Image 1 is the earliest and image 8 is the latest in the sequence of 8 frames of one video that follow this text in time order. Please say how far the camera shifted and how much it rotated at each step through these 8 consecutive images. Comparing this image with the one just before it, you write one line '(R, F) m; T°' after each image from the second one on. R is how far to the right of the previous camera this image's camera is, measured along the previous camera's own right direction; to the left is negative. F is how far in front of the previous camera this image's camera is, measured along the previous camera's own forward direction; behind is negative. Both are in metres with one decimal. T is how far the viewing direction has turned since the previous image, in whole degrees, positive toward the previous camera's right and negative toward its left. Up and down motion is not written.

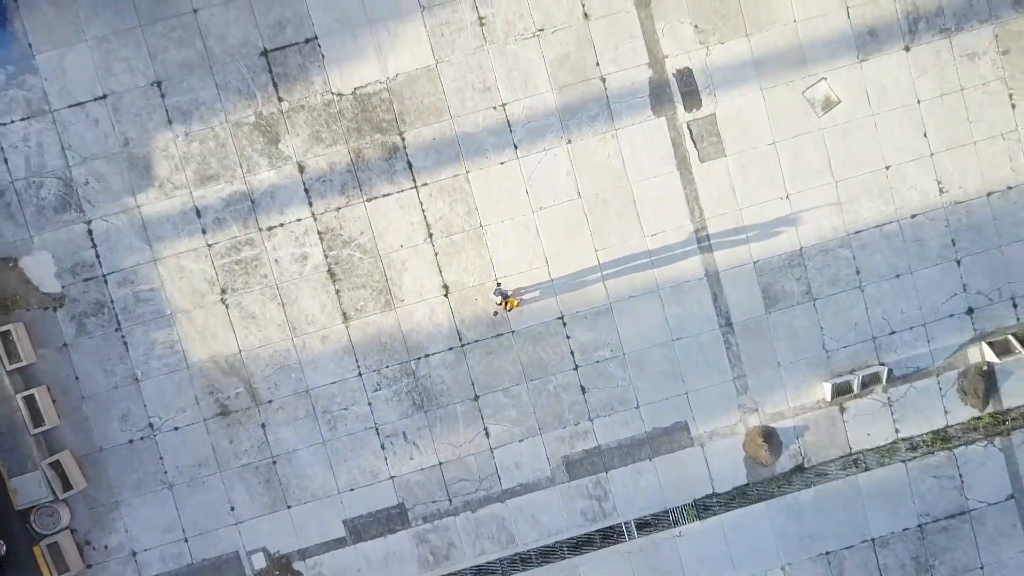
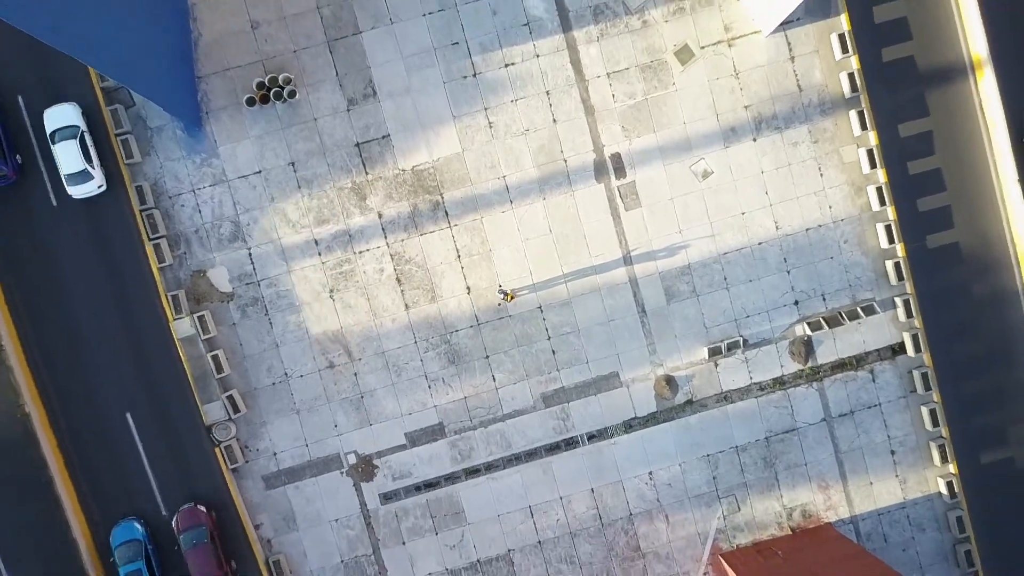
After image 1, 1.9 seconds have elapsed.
(-0.1, -6.1) m; +1°
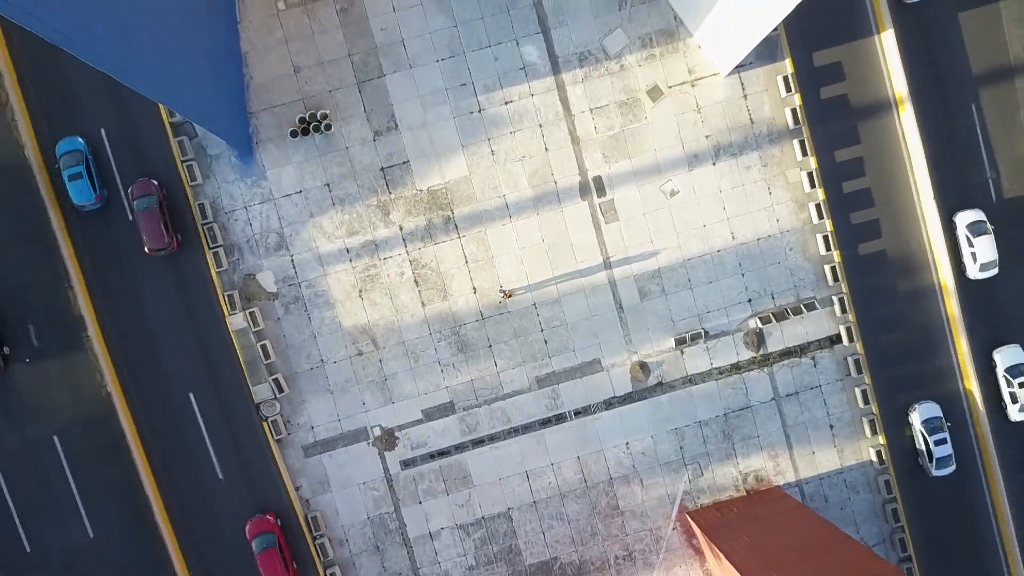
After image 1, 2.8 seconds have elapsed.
(0.0, -3.1) m; 0°
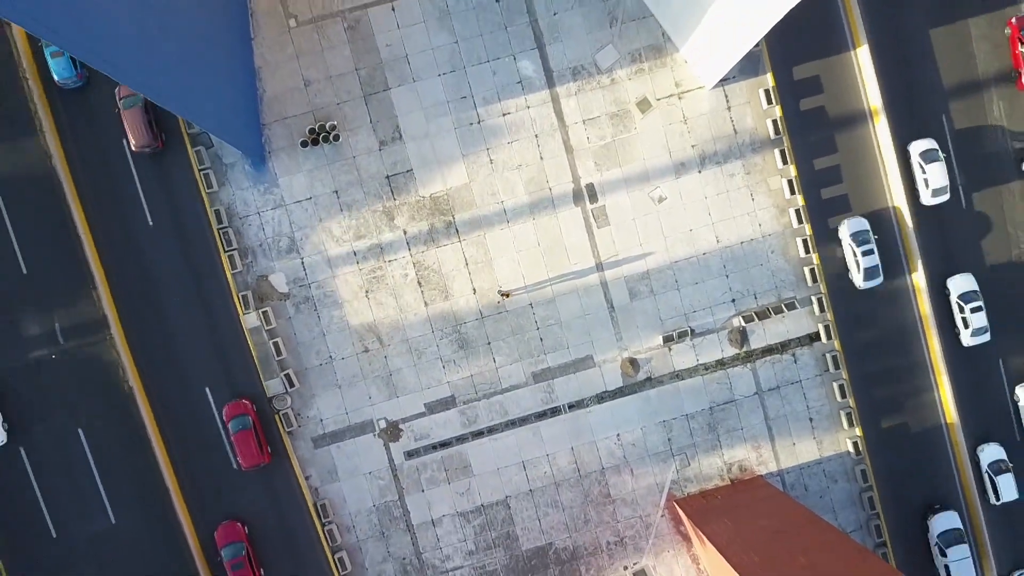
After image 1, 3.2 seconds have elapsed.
(0.0, -1.2) m; 0°
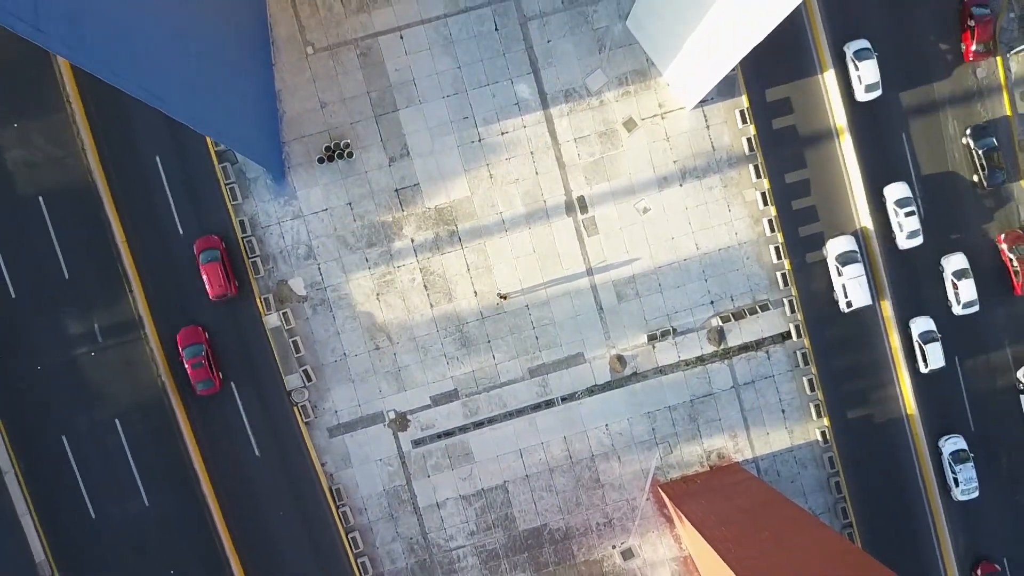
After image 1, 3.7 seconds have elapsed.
(0.0, -2.0) m; 0°
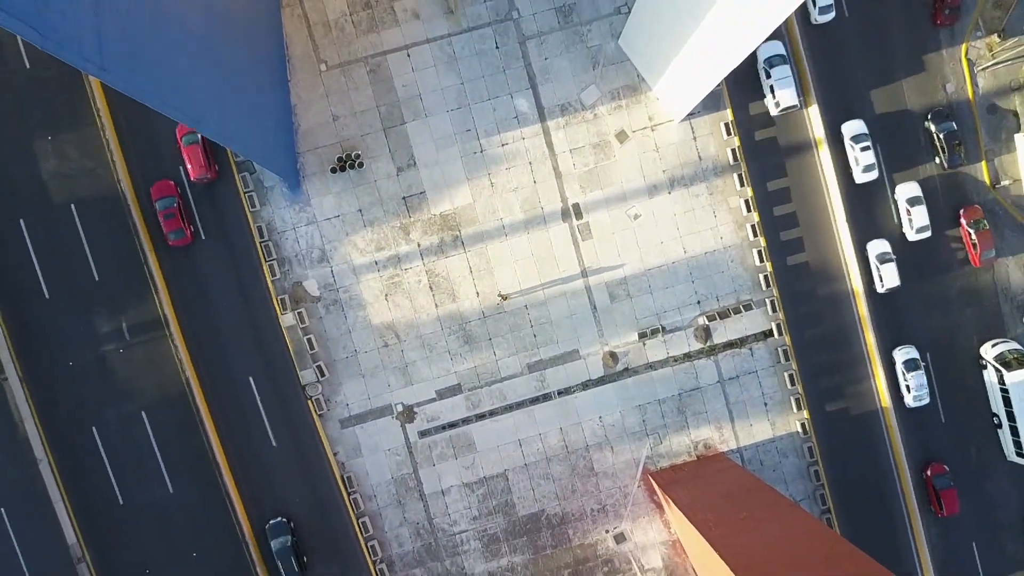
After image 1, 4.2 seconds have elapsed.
(0.0, -1.6) m; 0°
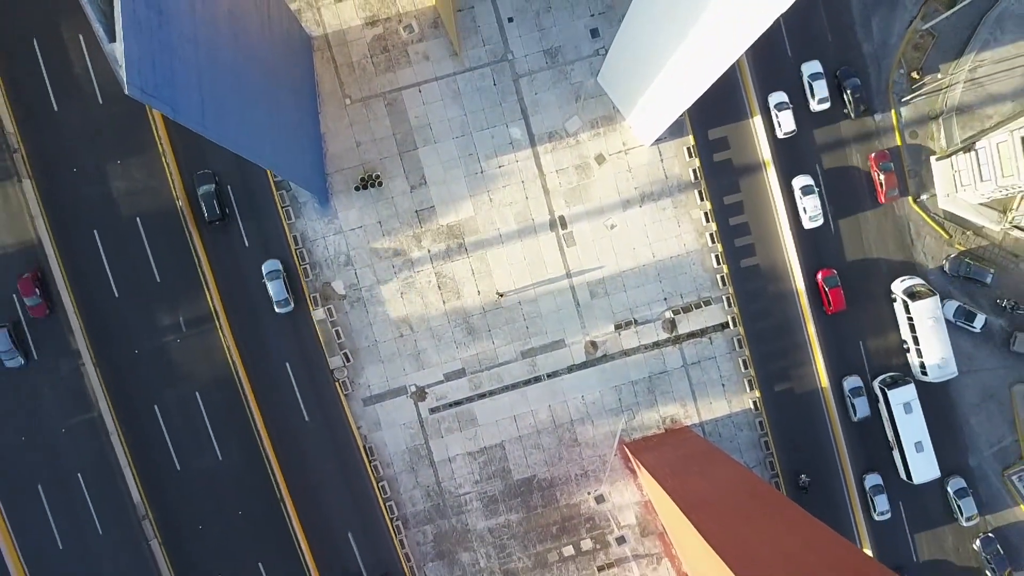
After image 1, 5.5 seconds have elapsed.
(0.0, -4.4) m; 0°
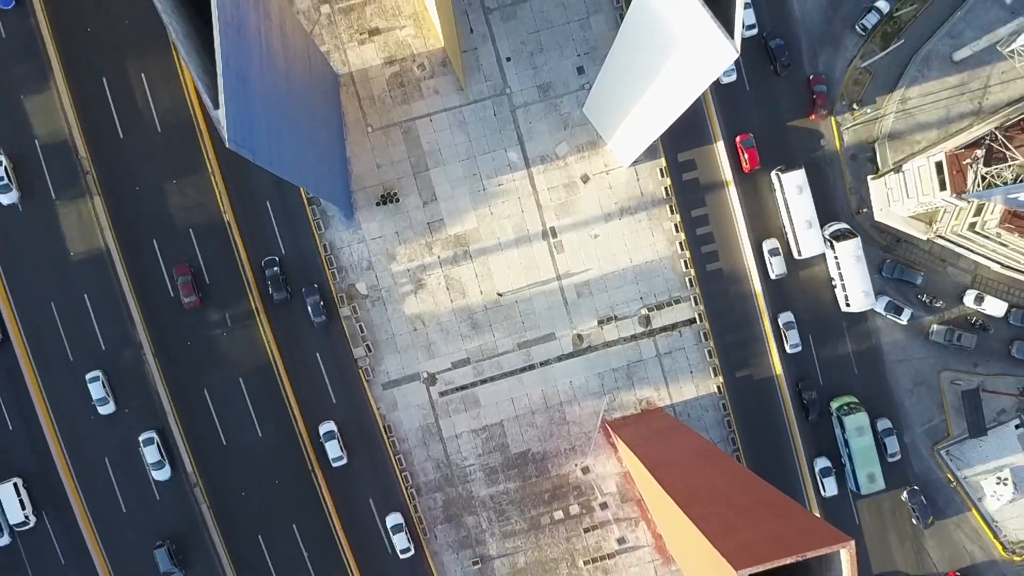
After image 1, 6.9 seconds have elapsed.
(-0.1, -4.7) m; 0°
